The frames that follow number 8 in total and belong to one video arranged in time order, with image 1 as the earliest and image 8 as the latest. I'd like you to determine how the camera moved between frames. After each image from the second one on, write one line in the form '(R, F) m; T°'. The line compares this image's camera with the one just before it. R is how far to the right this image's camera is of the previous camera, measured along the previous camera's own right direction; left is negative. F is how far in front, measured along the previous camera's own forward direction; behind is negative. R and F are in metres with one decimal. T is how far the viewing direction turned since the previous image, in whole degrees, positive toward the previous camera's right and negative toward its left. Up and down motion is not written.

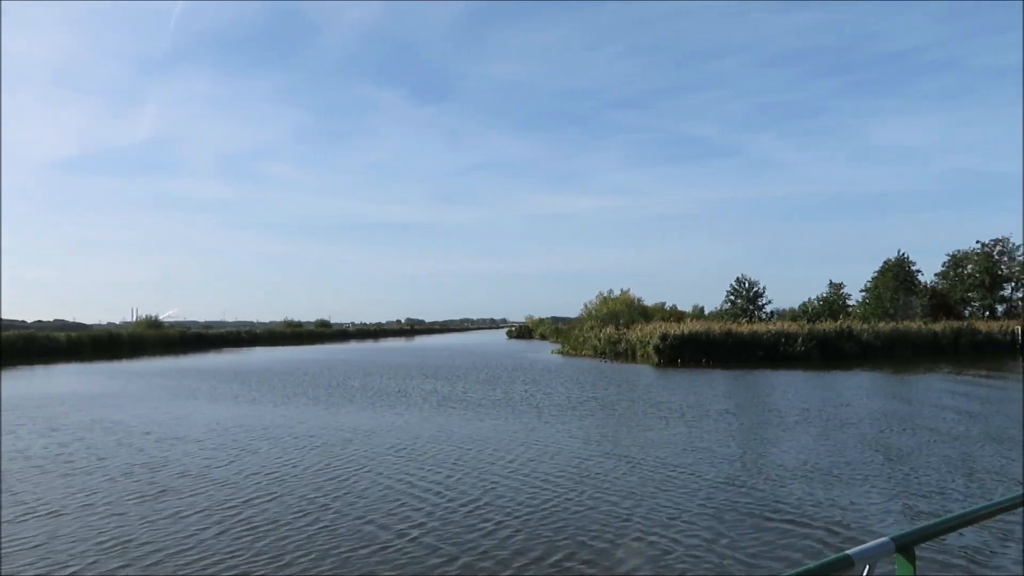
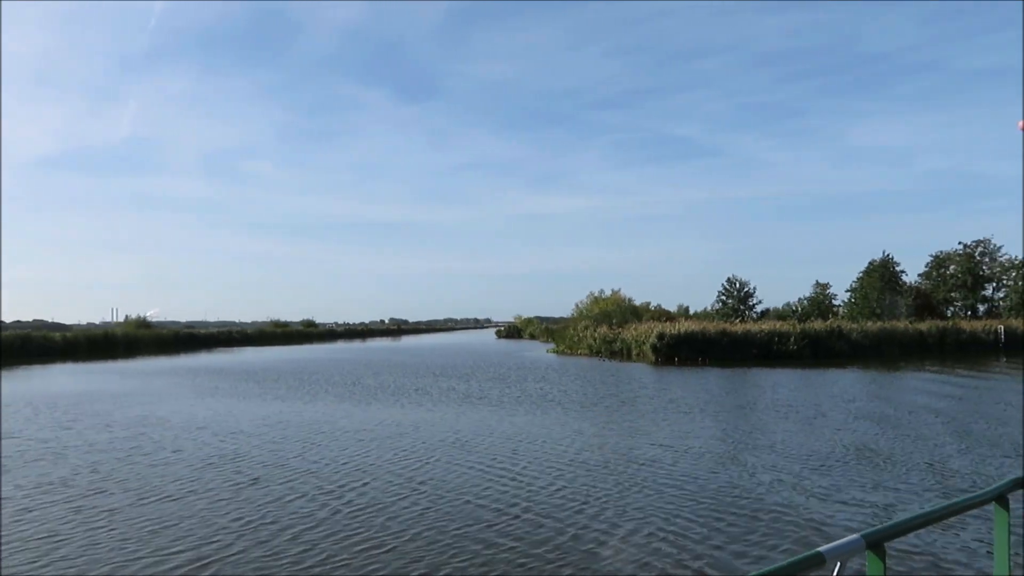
(-1.0, -0.7) m; +1°
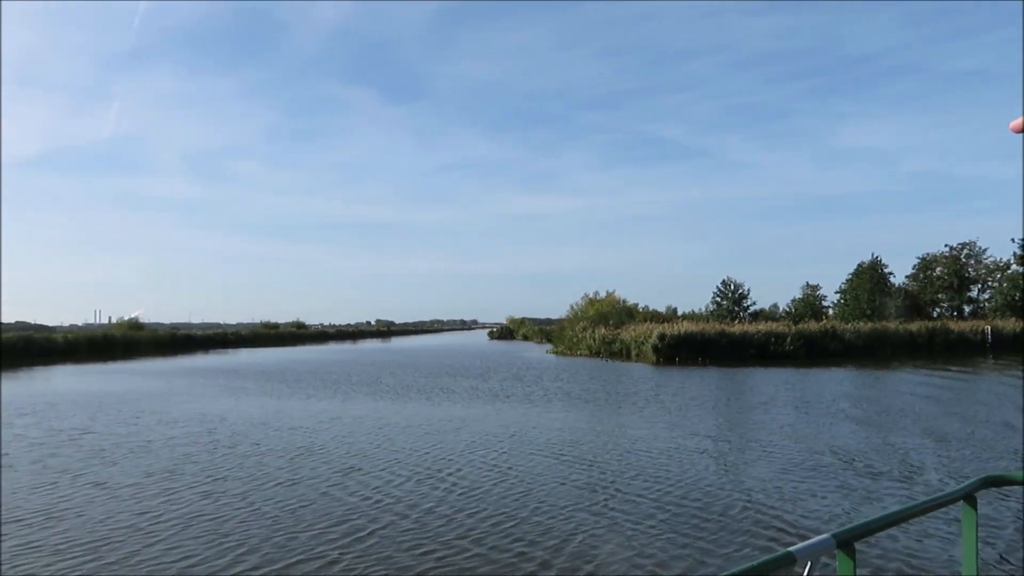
(-1.2, -0.9) m; +1°
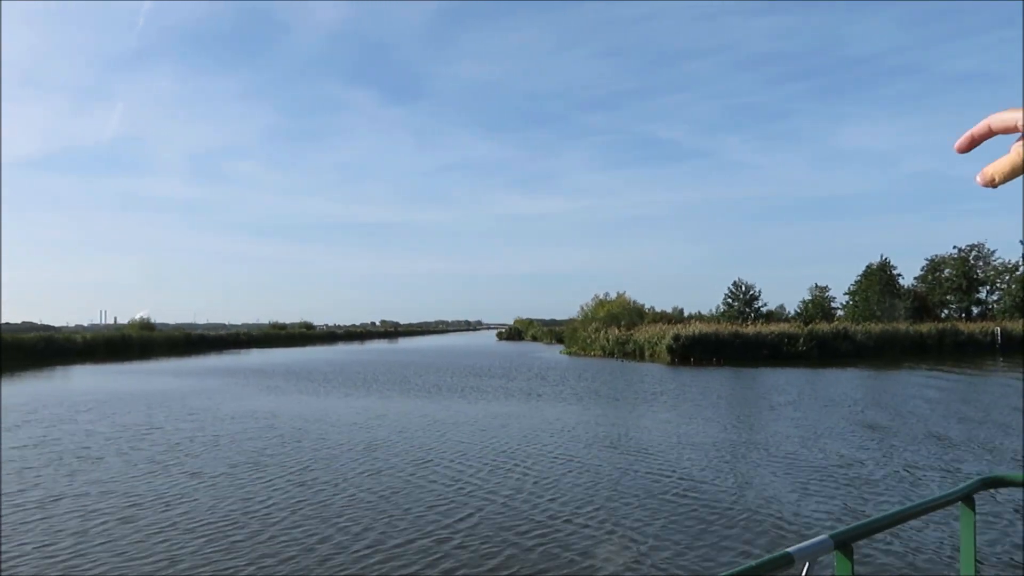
(-0.8, -0.7) m; 0°
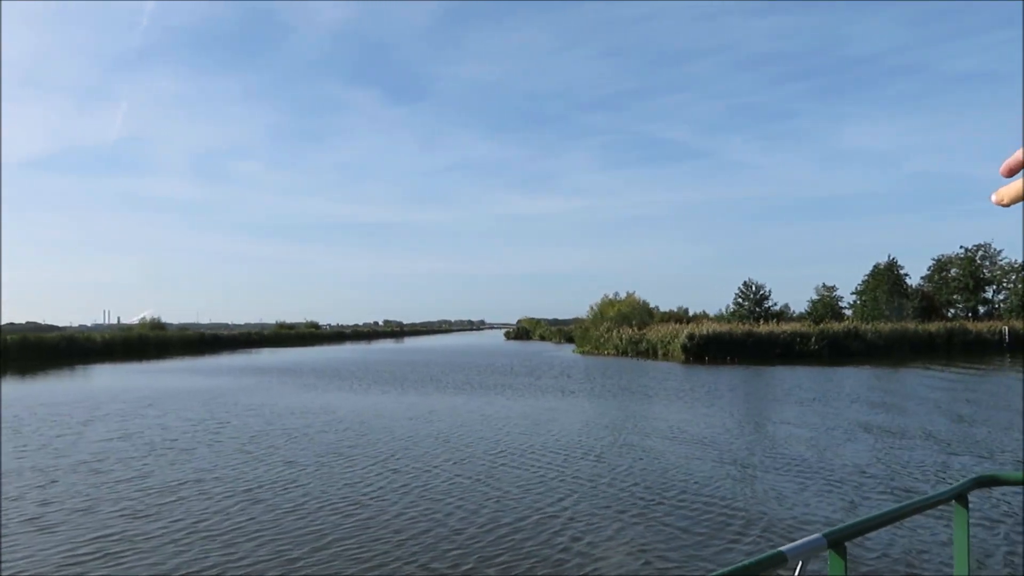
(-1.1, -0.7) m; 0°
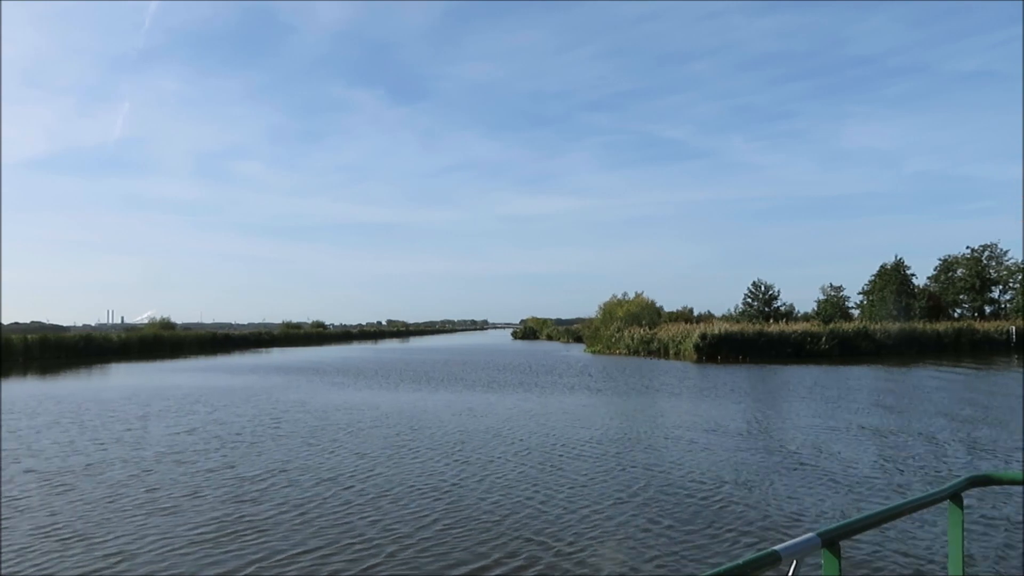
(-0.8, -0.8) m; 0°
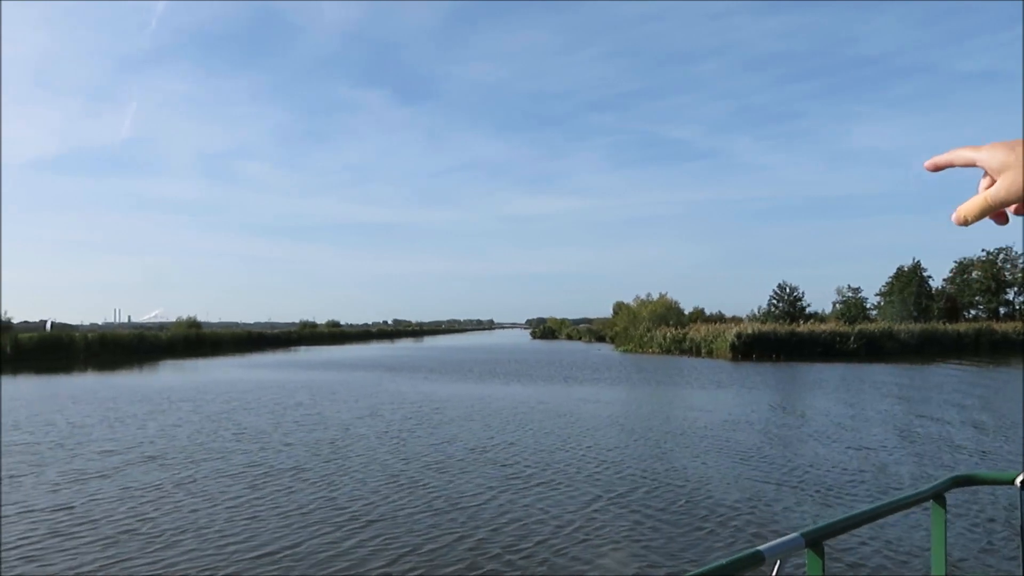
(-3.0, -2.3) m; 0°
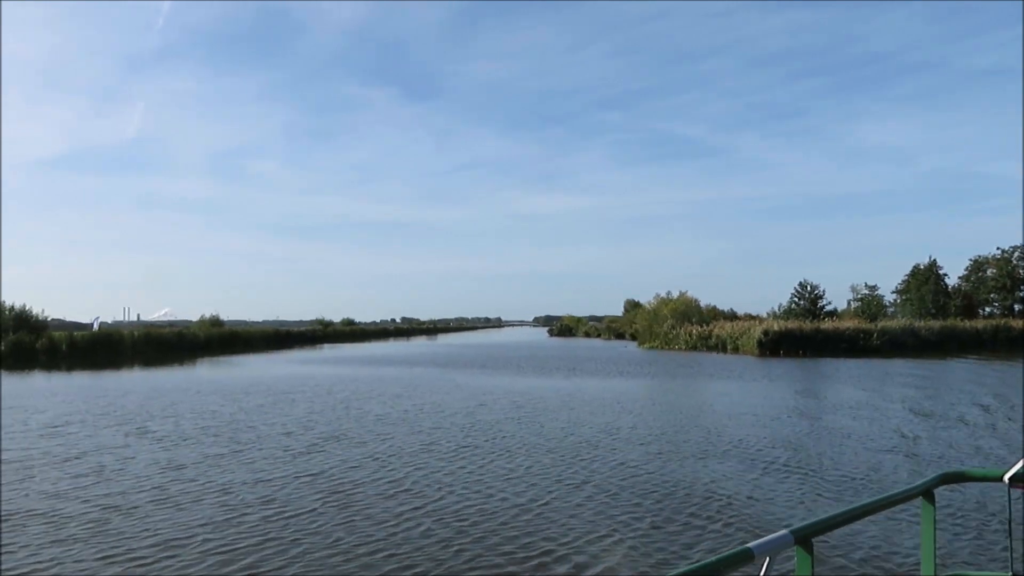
(-2.3, -1.8) m; 0°
